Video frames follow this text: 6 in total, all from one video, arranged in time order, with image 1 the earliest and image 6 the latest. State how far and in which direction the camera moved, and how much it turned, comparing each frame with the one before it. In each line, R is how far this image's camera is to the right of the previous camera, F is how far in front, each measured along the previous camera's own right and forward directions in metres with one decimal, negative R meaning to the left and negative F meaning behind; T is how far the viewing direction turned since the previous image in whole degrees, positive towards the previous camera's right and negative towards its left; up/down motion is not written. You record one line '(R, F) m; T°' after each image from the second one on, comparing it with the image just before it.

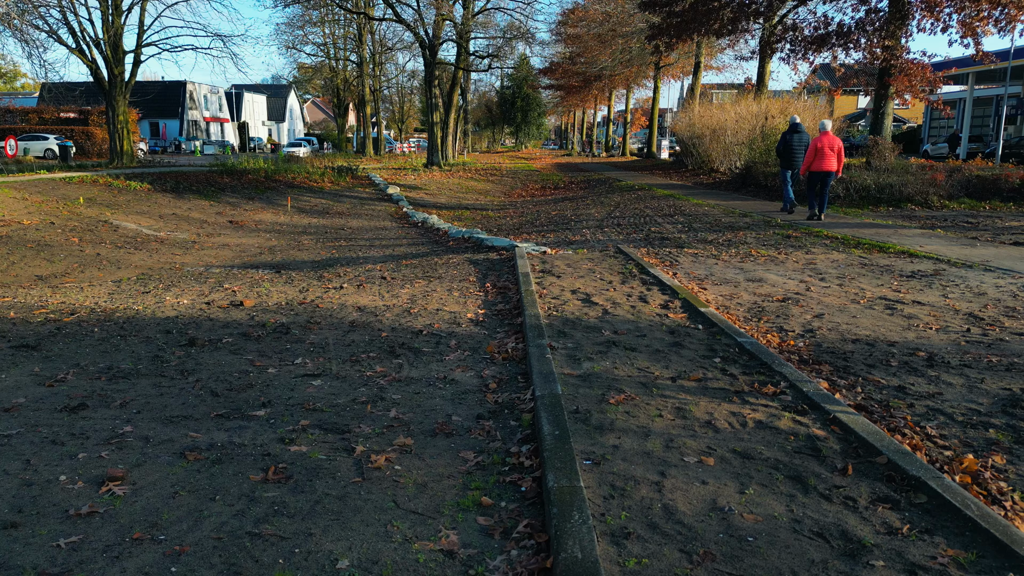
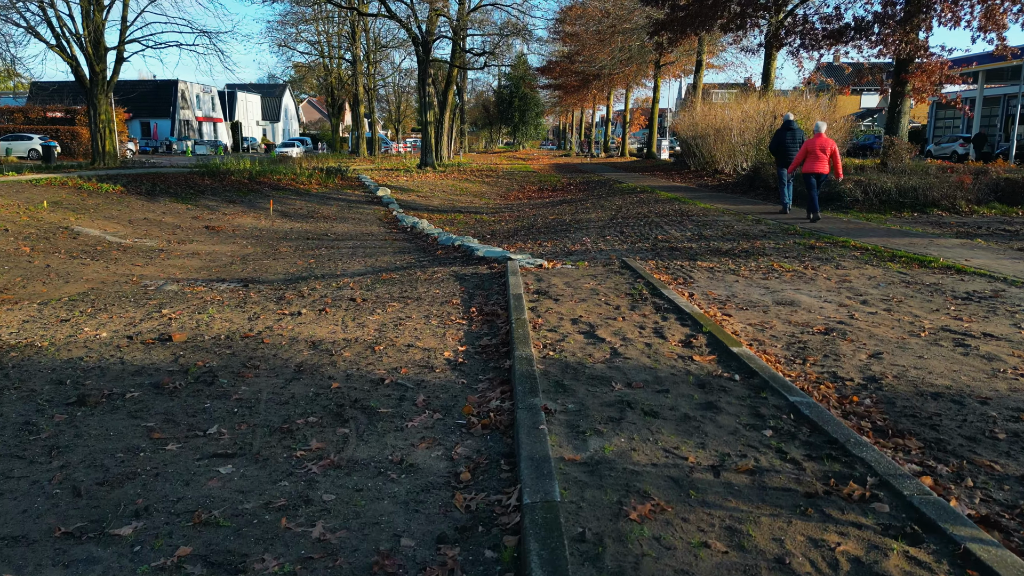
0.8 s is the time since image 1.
(+0.1, +1.1) m; 0°
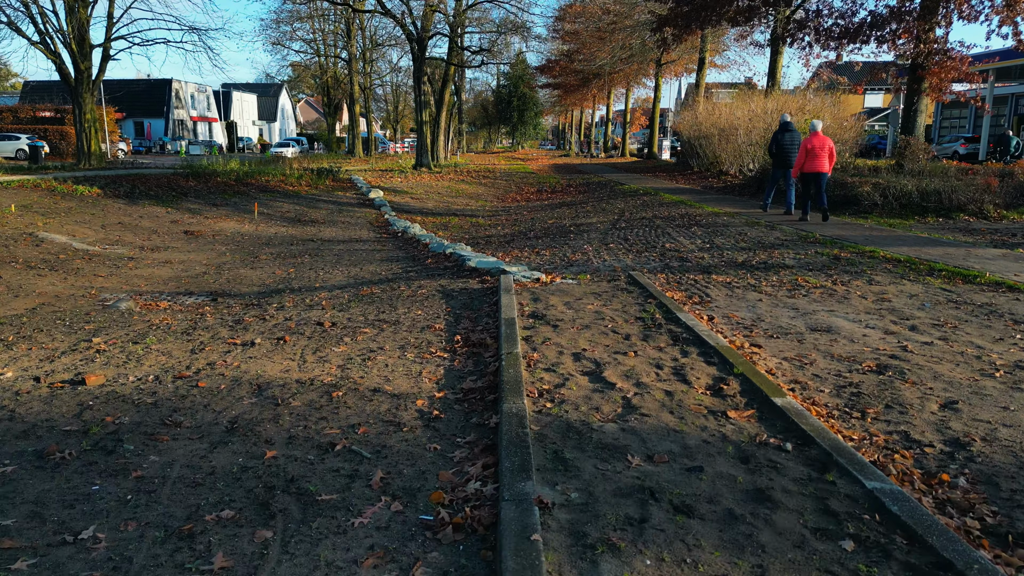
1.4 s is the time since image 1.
(+0.1, +0.9) m; 0°
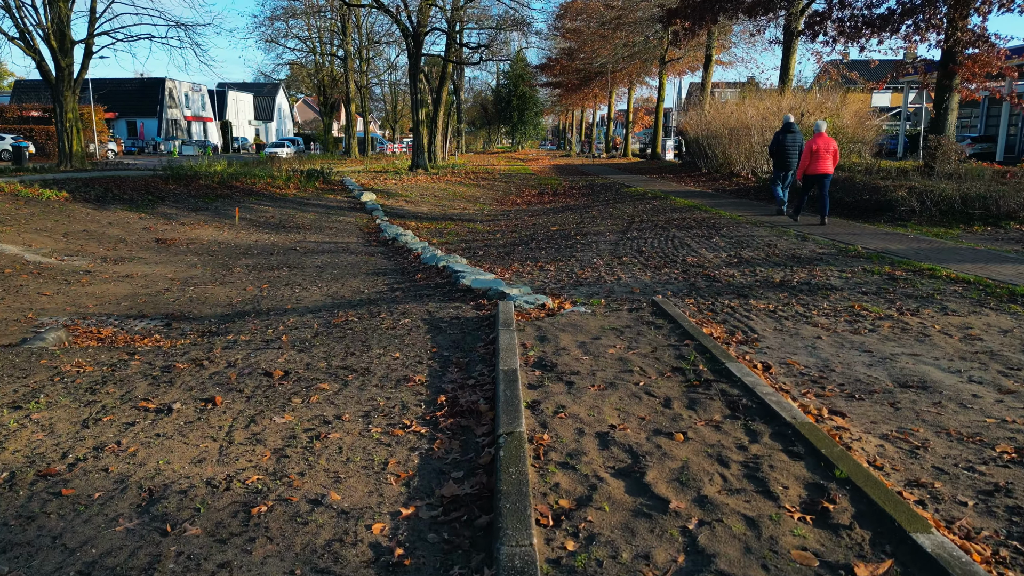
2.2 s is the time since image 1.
(0.0, +1.2) m; 0°
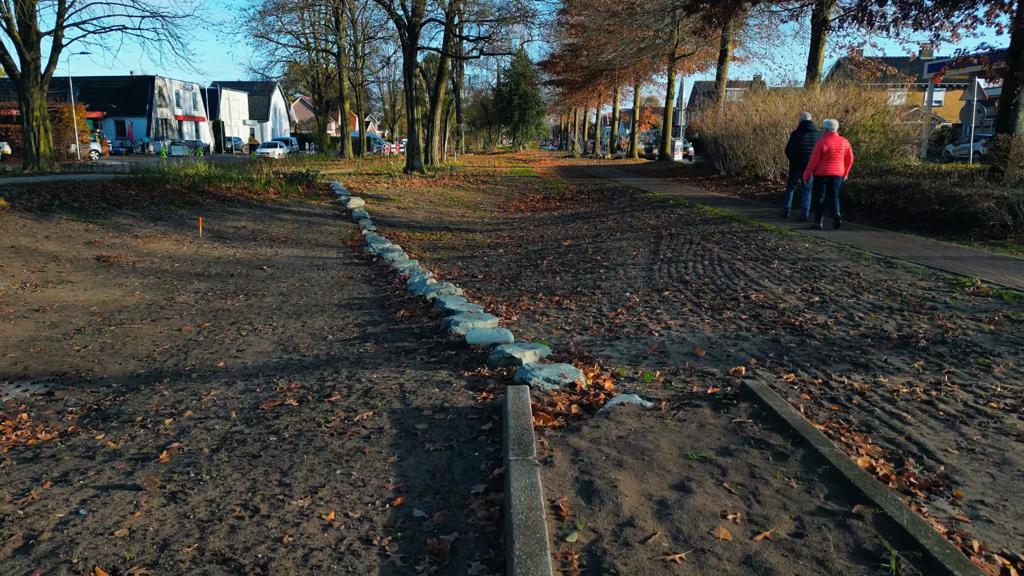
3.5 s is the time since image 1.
(-0.1, +2.1) m; 0°
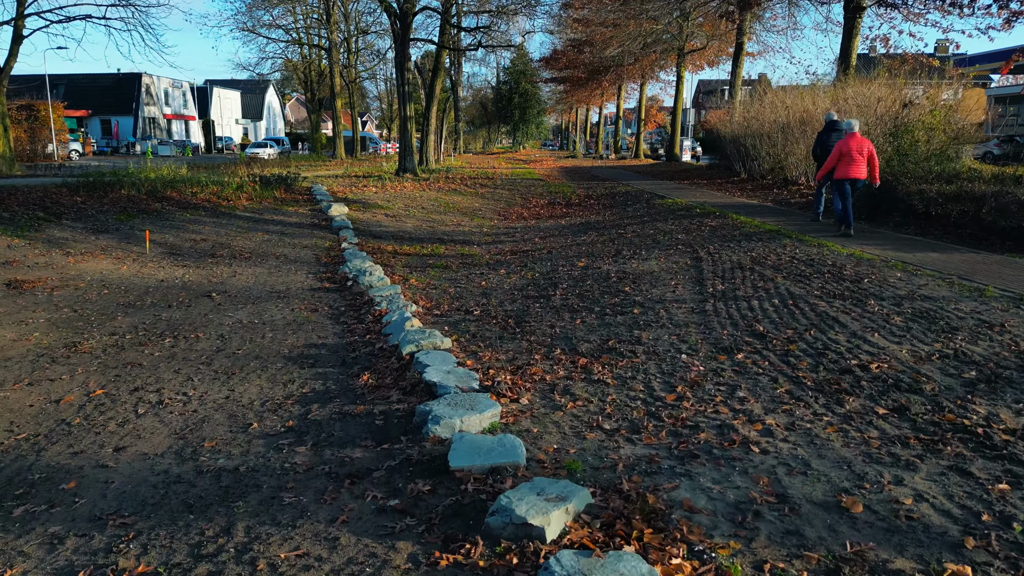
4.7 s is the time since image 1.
(-0.1, +2.2) m; 0°
